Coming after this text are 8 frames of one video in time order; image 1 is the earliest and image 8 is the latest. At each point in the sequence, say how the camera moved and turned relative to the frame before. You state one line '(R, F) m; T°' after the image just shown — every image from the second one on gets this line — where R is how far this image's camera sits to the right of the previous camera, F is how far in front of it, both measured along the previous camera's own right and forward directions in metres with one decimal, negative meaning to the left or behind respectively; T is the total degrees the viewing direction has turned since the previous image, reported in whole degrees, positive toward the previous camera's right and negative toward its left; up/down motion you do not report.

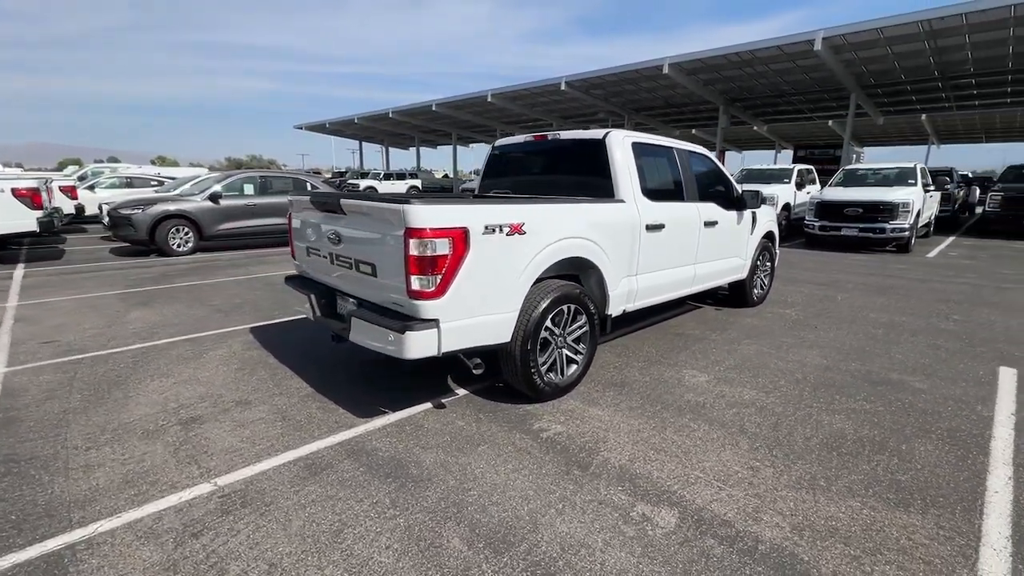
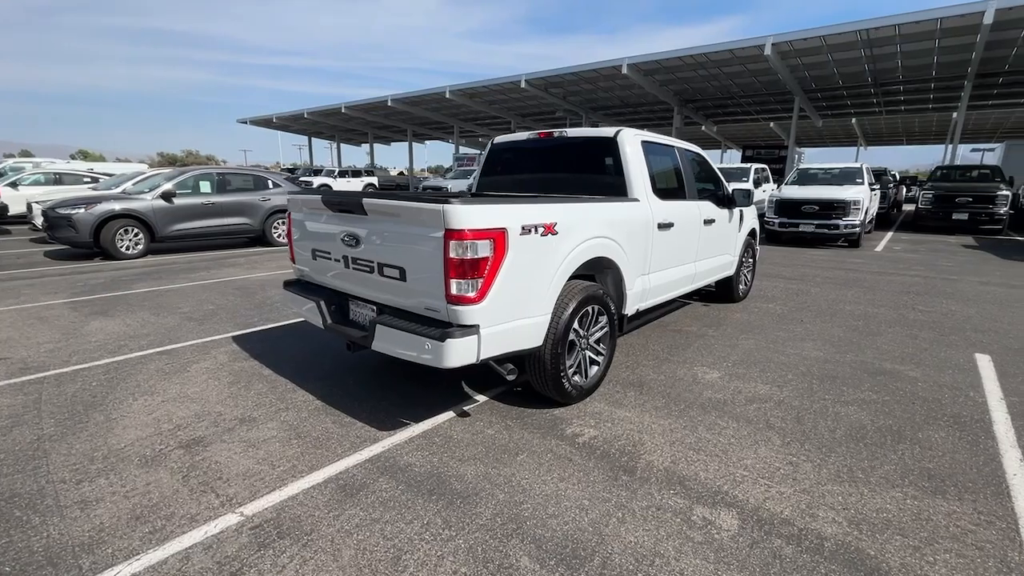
(-0.5, +0.1) m; +5°
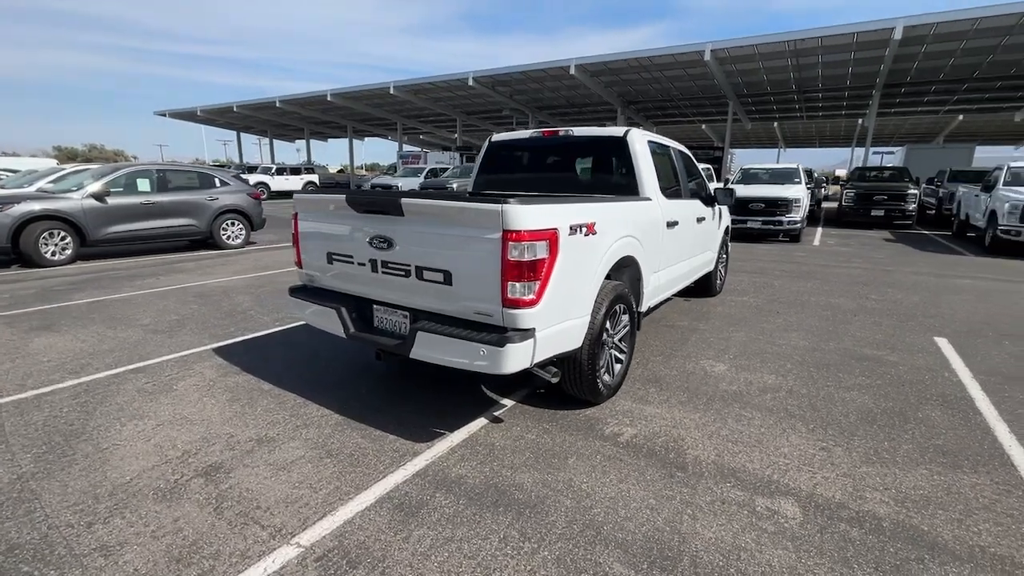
(-0.7, +0.1) m; +7°
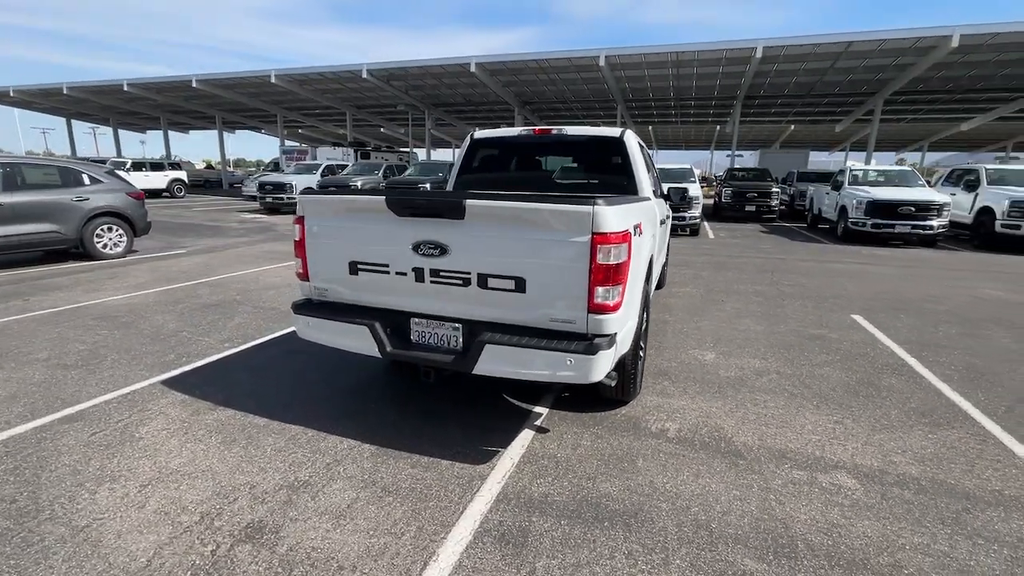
(-1.1, +0.3) m; +13°
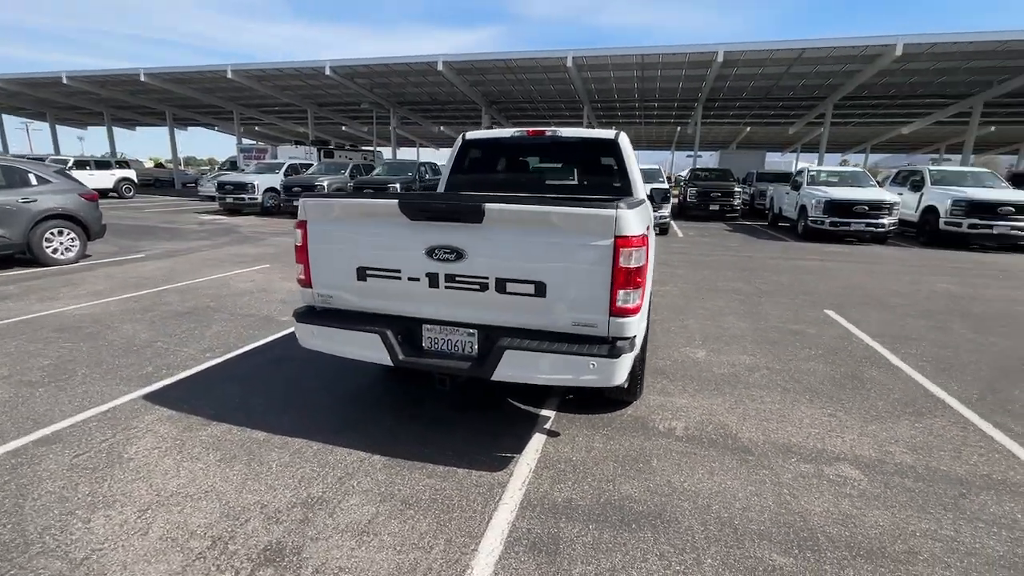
(-0.3, 0.0) m; +4°
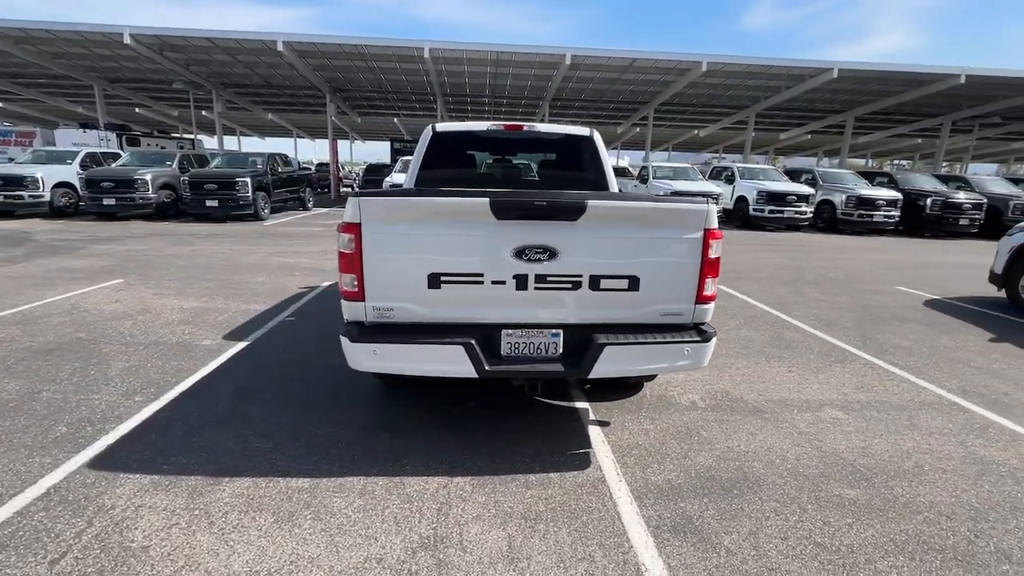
(-1.4, +0.3) m; +19°
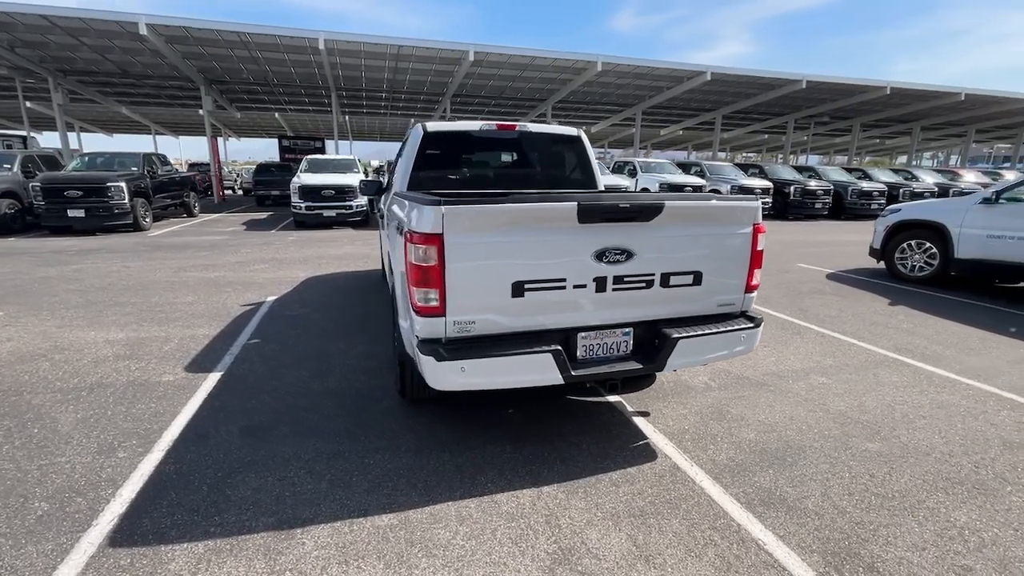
(-1.0, +0.2) m; +12°
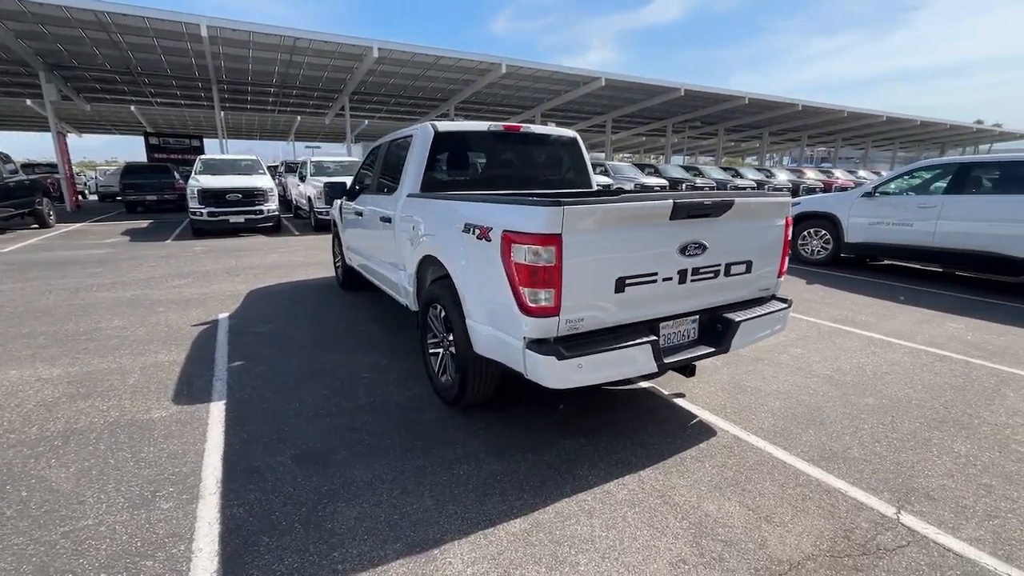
(-1.1, +0.1) m; +12°
